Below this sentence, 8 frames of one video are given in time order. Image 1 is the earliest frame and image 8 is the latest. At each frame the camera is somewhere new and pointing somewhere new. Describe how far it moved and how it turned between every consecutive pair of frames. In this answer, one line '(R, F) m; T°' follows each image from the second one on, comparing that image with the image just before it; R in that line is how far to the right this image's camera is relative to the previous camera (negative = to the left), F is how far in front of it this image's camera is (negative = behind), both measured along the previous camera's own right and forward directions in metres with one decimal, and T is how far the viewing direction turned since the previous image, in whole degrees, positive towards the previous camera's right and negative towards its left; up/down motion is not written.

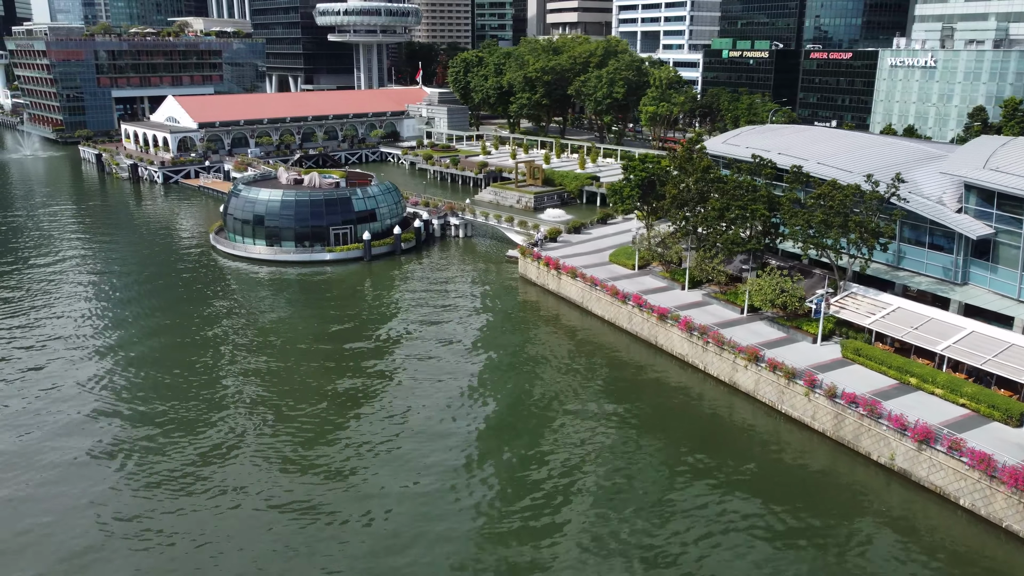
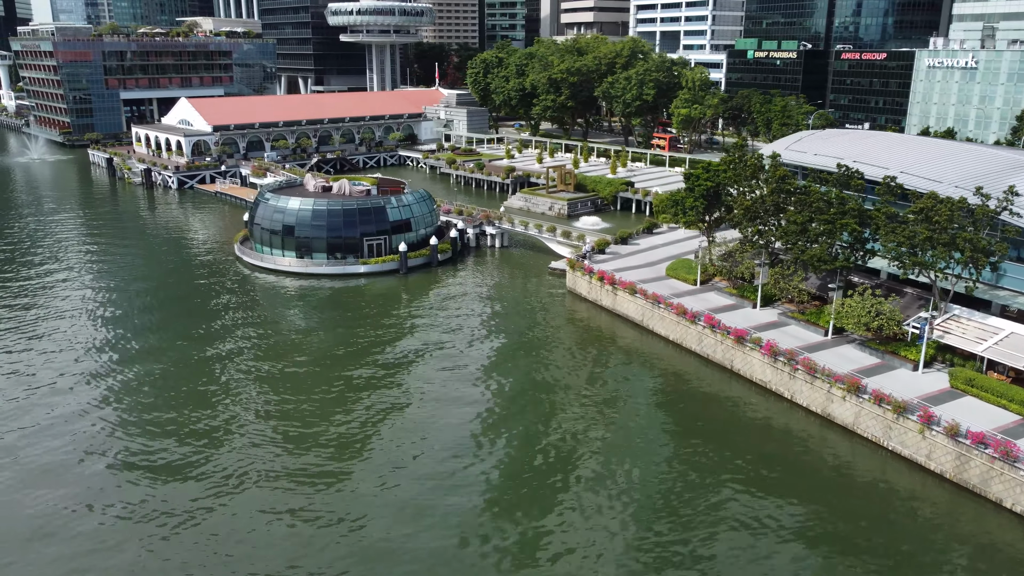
(-3.1, +3.1) m; 0°
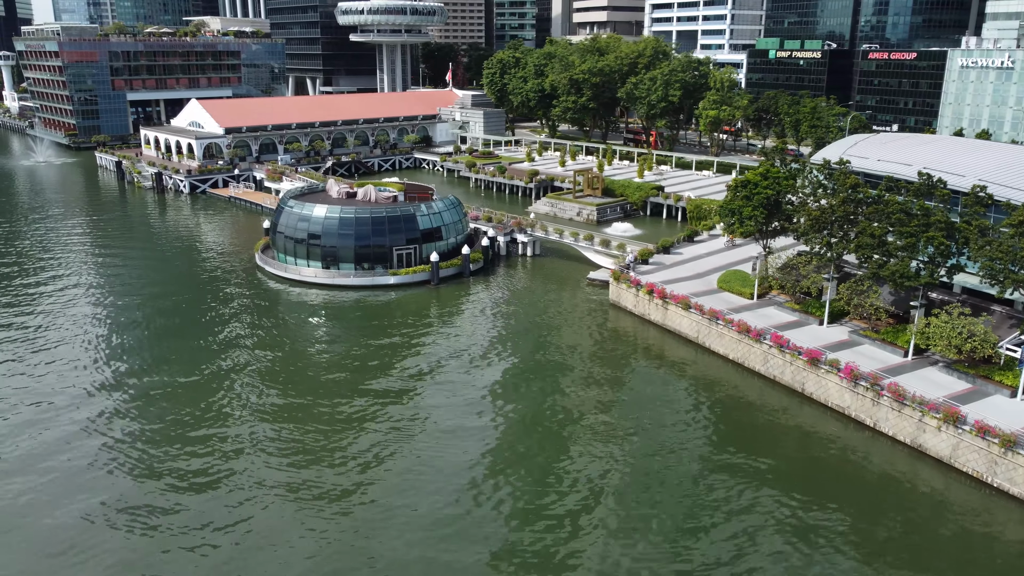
(-2.4, +2.7) m; 0°
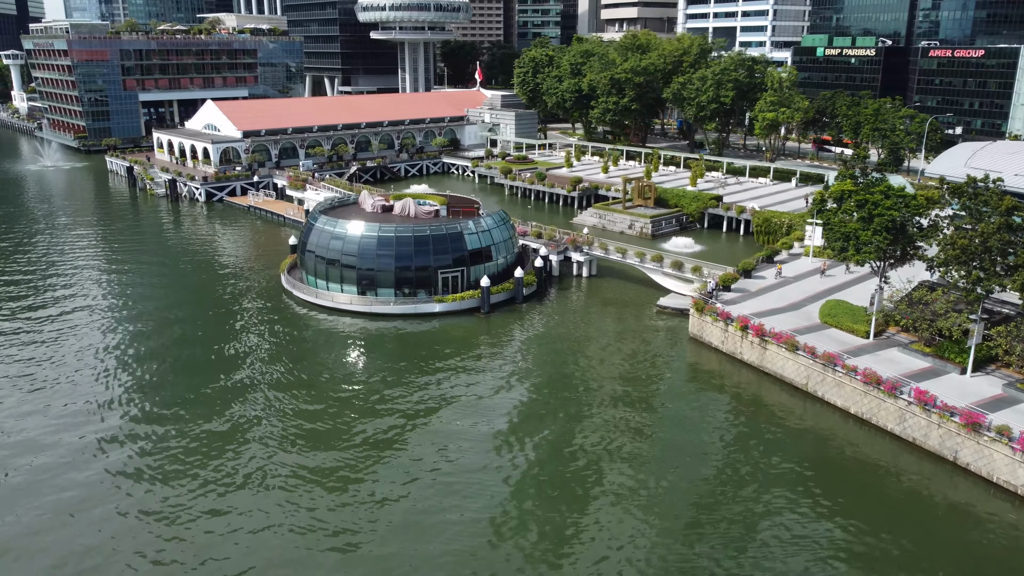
(-2.9, +6.2) m; -1°
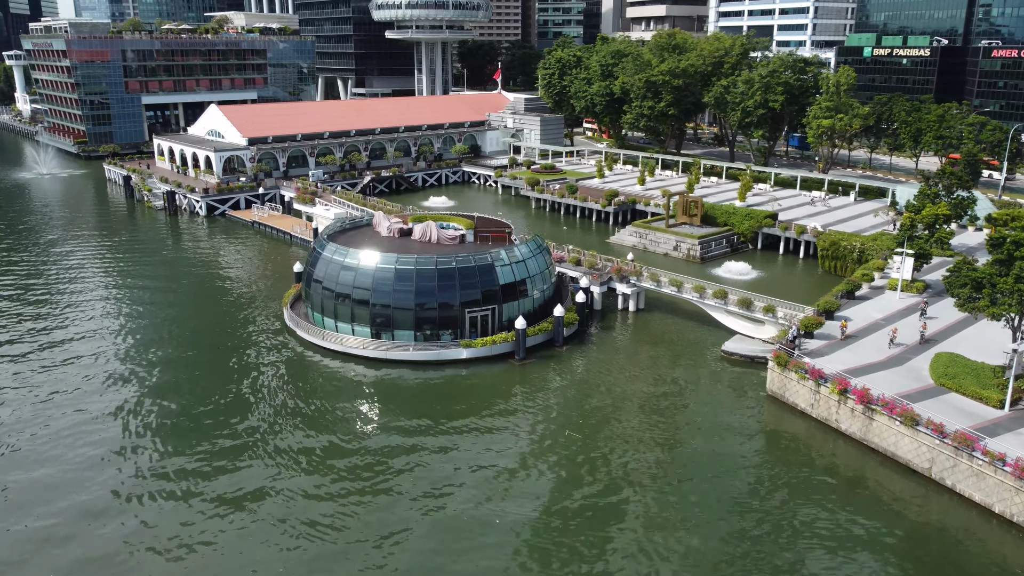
(-1.3, +6.8) m; -1°
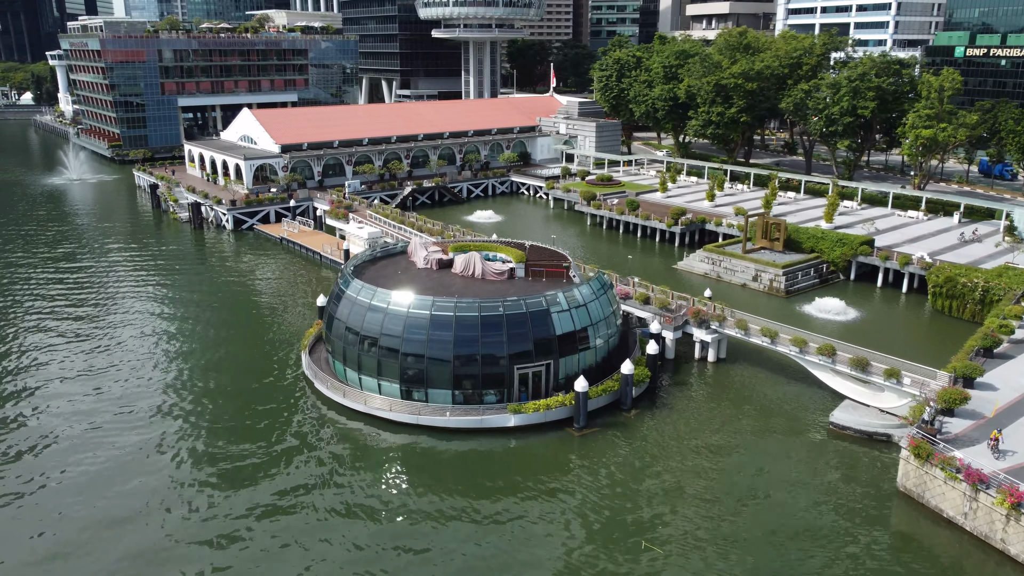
(-0.6, +7.0) m; -3°
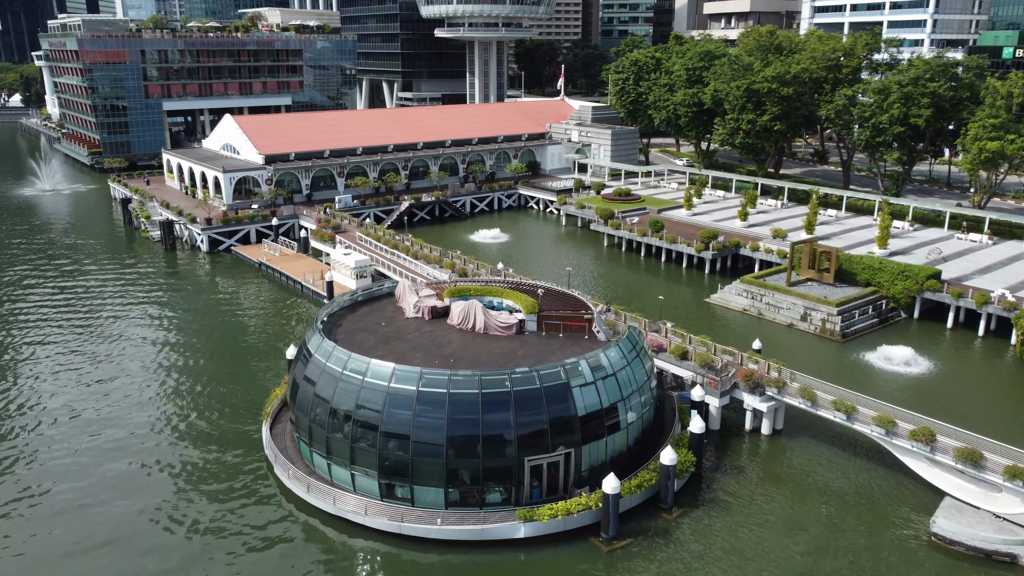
(-0.1, +7.2) m; 0°
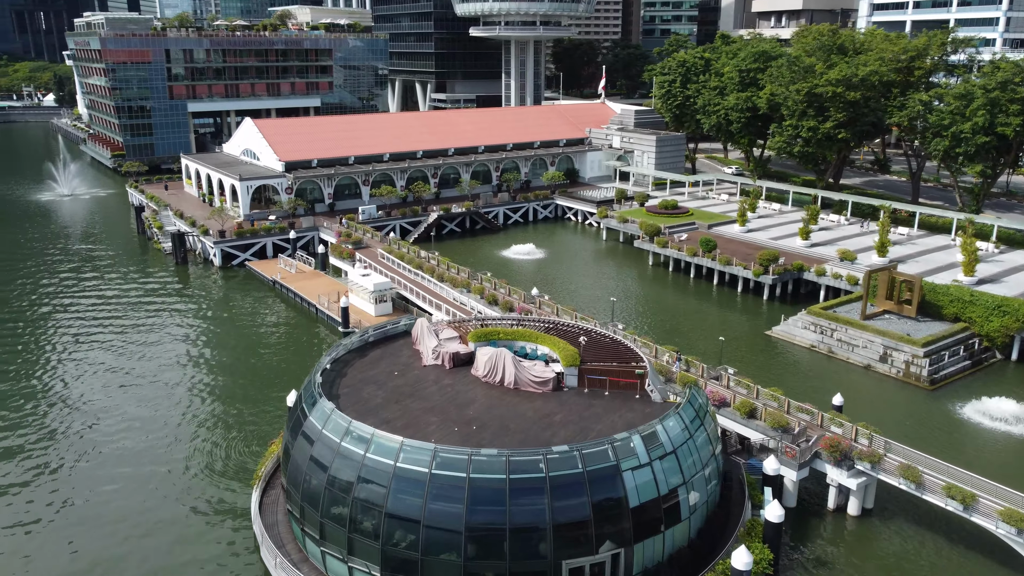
(-0.1, +5.1) m; -2°
